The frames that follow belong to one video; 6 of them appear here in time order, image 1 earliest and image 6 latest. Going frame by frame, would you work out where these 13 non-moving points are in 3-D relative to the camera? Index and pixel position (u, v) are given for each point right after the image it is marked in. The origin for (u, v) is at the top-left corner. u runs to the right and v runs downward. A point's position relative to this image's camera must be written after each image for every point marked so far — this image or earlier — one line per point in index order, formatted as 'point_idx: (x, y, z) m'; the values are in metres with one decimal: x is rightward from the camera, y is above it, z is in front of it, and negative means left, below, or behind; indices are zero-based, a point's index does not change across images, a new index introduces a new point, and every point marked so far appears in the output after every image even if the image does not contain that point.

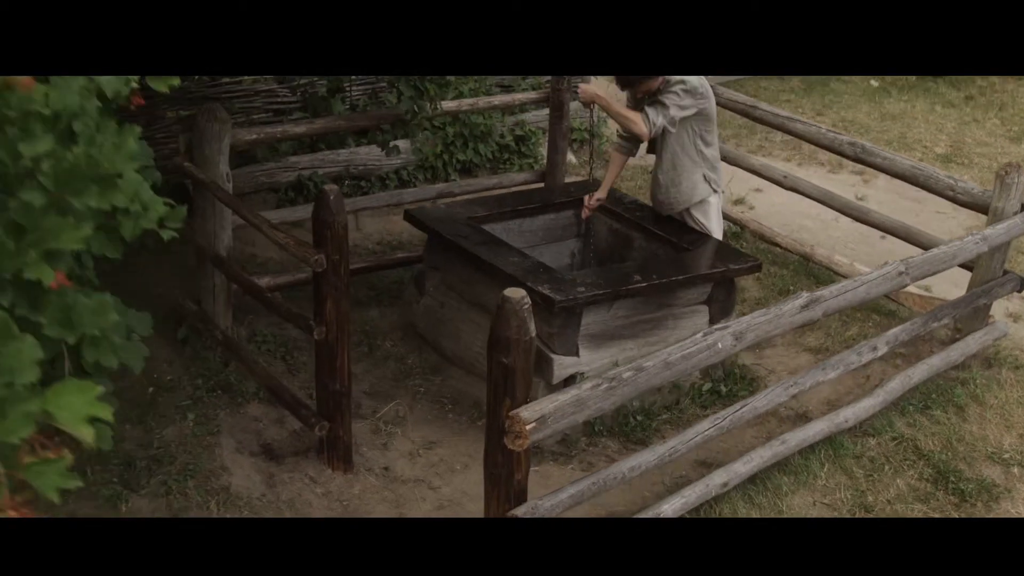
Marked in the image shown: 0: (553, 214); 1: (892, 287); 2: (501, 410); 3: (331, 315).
0: (+0.2, +0.4, +5.9) m
1: (+1.4, 0.0, +4.4) m
2: (0.0, -0.3, +3.2) m
3: (-0.6, -0.1, +4.2) m
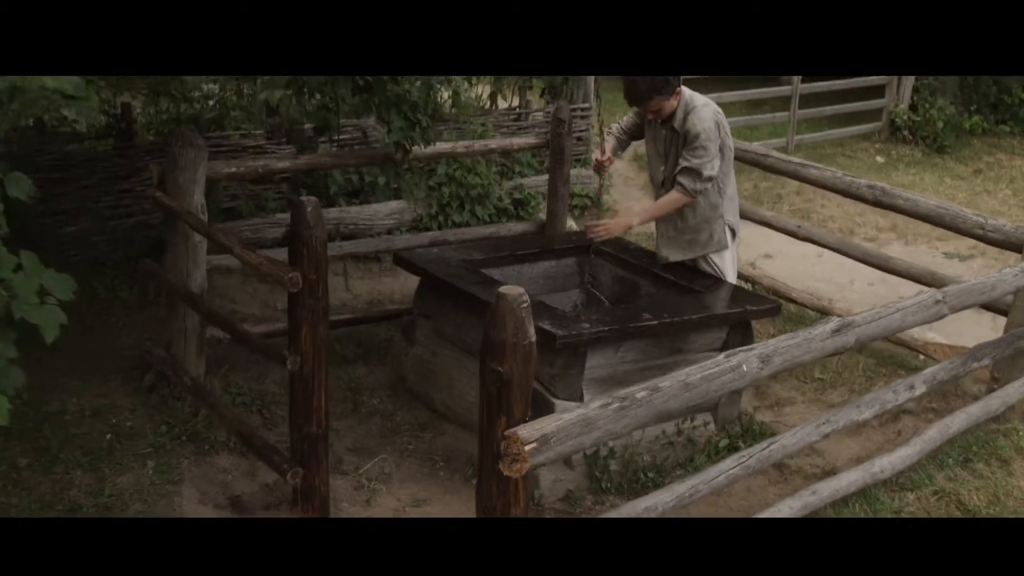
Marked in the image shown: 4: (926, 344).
0: (+0.2, +0.1, +5.5) m
1: (+1.4, -0.1, +4.0) m
2: (0.0, -0.3, +2.8) m
3: (-0.7, -0.2, +3.7) m
4: (+2.0, -0.3, +5.7) m
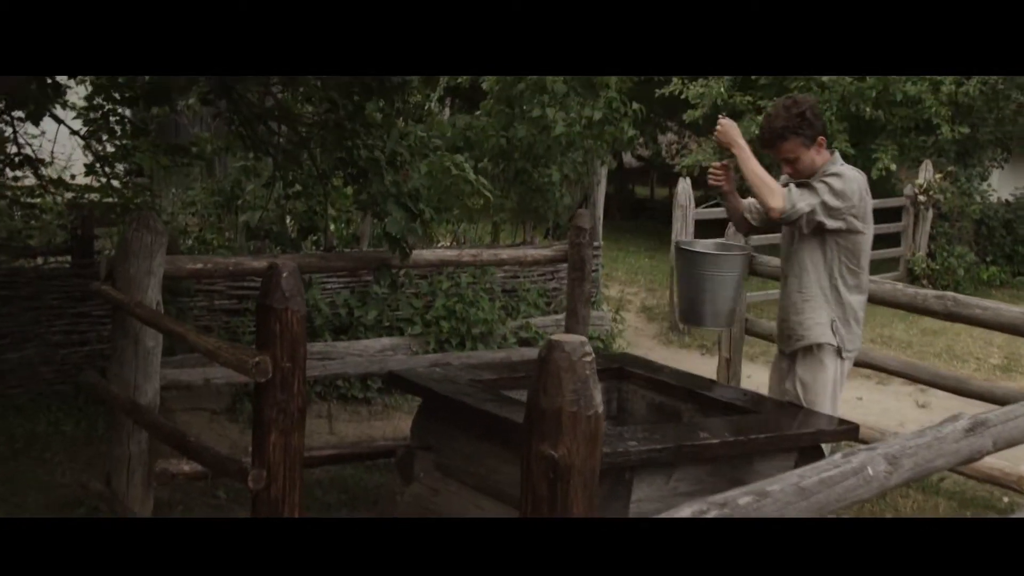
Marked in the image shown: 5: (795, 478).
0: (+0.3, -0.4, +4.6) m
1: (+1.5, -0.4, +3.2) m
2: (+0.1, -0.4, +1.9) m
3: (-0.6, -0.4, +2.9) m
4: (+2.1, -0.8, +4.8) m
5: (+0.5, -0.4, +2.2) m
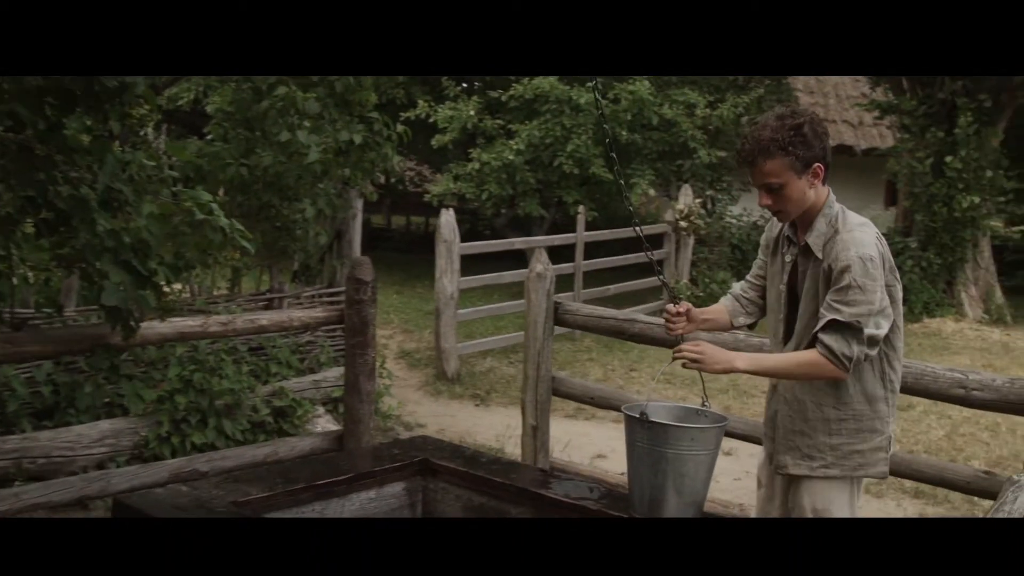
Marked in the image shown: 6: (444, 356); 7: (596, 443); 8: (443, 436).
0: (-0.4, -0.6, +3.5) m
1: (+1.1, -0.5, +2.4) m
2: (0.0, -0.6, +0.8) m
3: (-0.8, -0.6, +1.6) m
4: (+1.3, -1.0, +4.1) m
5: (+0.4, -0.5, +1.3) m
6: (-0.5, -0.5, +8.4) m
7: (+0.5, -0.9, +6.9) m
8: (-0.4, -0.9, +6.9) m
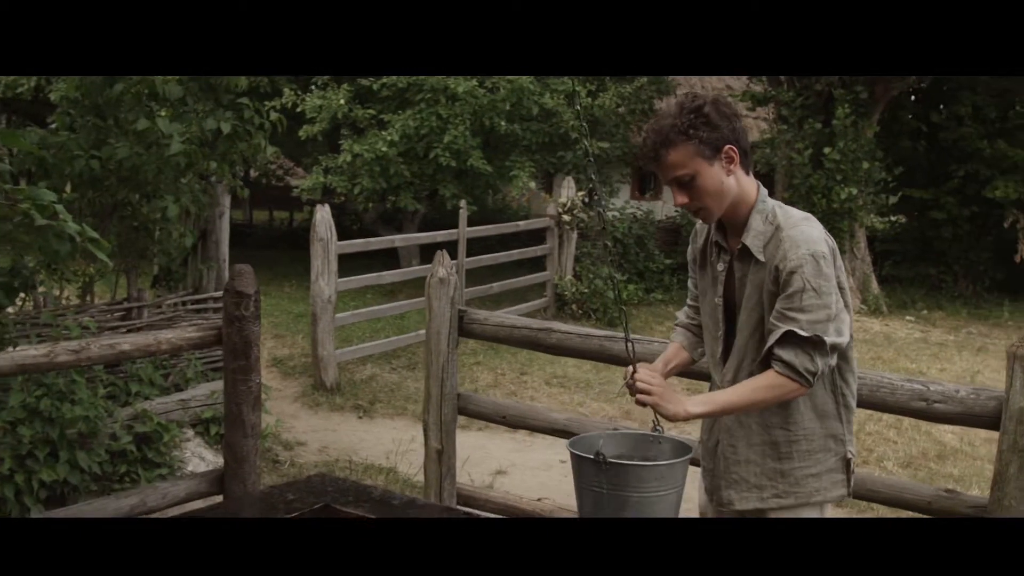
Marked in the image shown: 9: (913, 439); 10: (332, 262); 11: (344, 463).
0: (-0.6, -0.7, +2.9) m
1: (+1.1, -0.5, +2.0) m
2: (+0.1, -0.6, +0.3) m
3: (-0.8, -0.7, +1.0) m
4: (+1.1, -1.0, +3.7) m
5: (+0.5, -0.6, +0.8) m
6: (-1.3, -0.5, +7.8) m
7: (-0.1, -0.9, +6.4) m
8: (-1.0, -0.9, +6.2) m
9: (+2.5, -0.9, +7.2) m
10: (-1.2, +0.2, +7.7) m
11: (-0.9, -0.9, +5.9) m
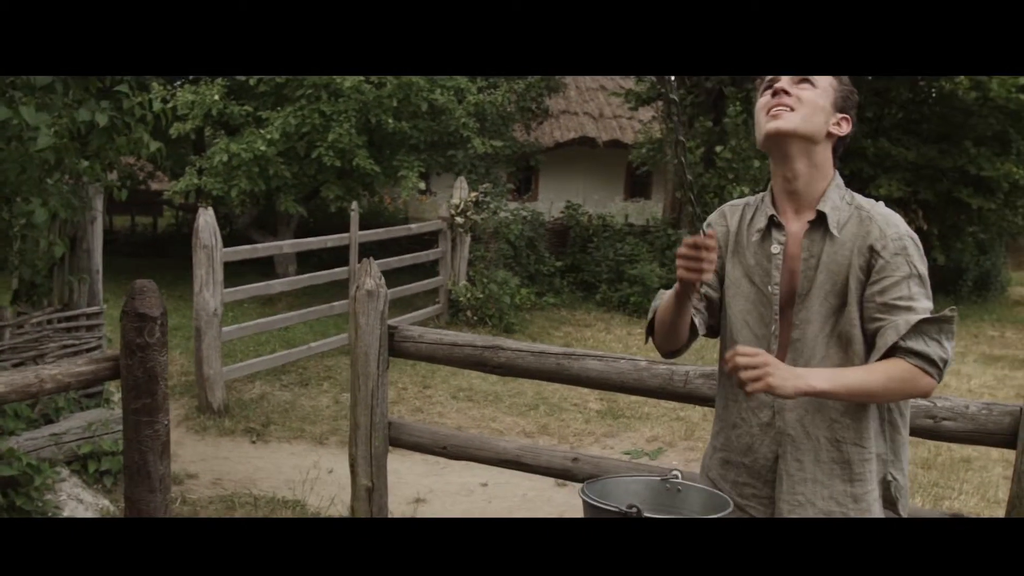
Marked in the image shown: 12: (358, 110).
0: (-0.6, -0.7, +2.3) m
1: (+1.1, -0.5, +1.6) m
2: (+0.4, -0.7, -0.2) m
3: (-0.6, -0.7, +0.3) m
4: (+0.9, -1.0, +3.3) m
5: (+0.7, -0.6, +0.3) m
6: (-1.9, -0.6, +7.0) m
7: (-0.5, -1.0, +5.8) m
8: (-1.4, -1.0, +5.6) m
9: (+2.0, -0.9, +6.9) m
10: (-1.8, +0.1, +7.0) m
11: (-1.2, -1.0, +5.3) m
12: (-1.4, +1.7, +10.8) m
